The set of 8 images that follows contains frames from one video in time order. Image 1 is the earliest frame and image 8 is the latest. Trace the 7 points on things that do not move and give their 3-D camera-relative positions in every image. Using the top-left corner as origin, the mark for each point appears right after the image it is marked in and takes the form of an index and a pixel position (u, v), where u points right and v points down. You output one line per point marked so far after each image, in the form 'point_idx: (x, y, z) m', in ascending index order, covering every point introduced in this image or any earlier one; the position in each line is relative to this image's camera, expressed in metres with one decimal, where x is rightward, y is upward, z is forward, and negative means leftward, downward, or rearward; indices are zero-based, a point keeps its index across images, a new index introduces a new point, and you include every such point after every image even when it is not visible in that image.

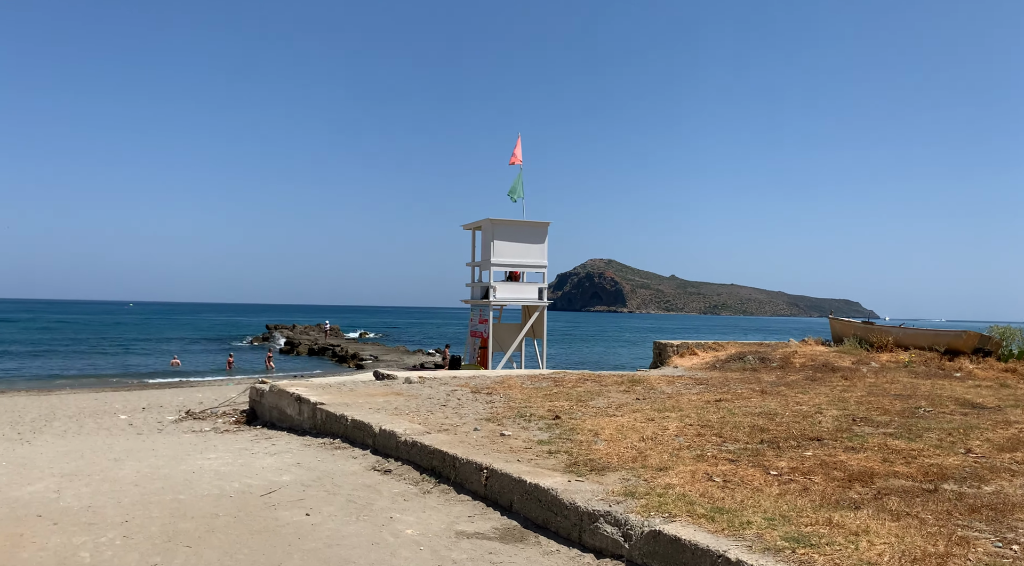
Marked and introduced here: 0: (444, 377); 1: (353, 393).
0: (-1.3, -1.8, +16.3) m
1: (-2.6, -1.8, +13.9) m
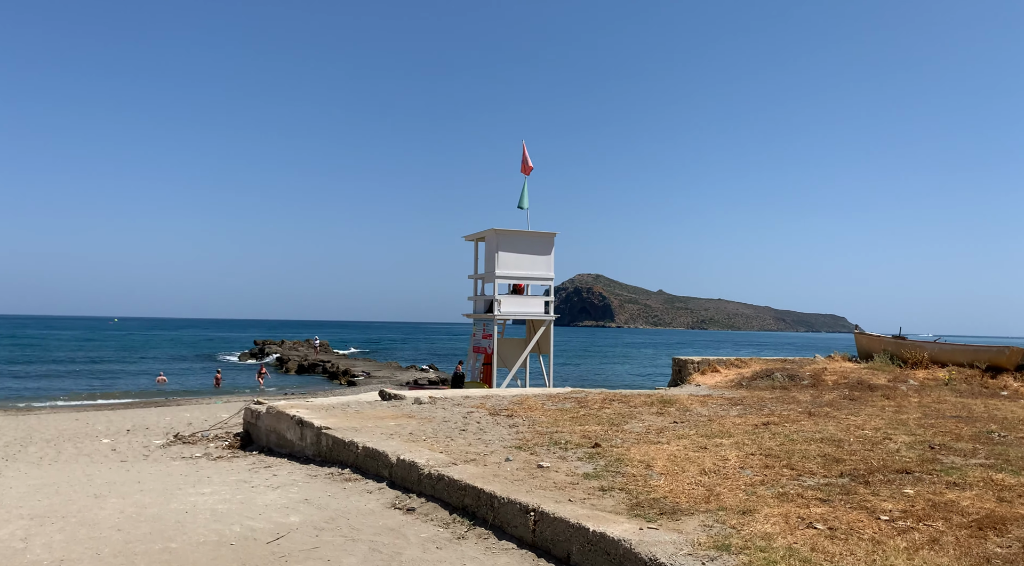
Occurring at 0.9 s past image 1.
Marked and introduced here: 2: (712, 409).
0: (-1.0, -2.0, +15.1) m
1: (-2.3, -2.0, +12.7) m
2: (+3.0, -1.9, +12.8) m
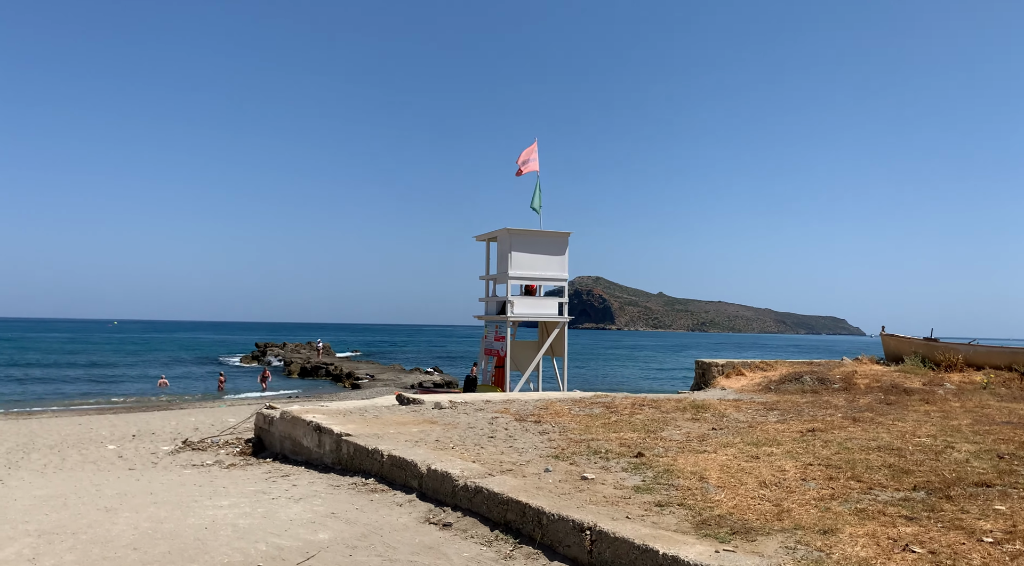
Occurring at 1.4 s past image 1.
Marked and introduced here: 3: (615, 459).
0: (-0.6, -2.0, +14.5) m
1: (-1.9, -2.0, +12.1) m
2: (+3.4, -1.9, +12.3) m
3: (+1.1, -1.8, +8.8) m
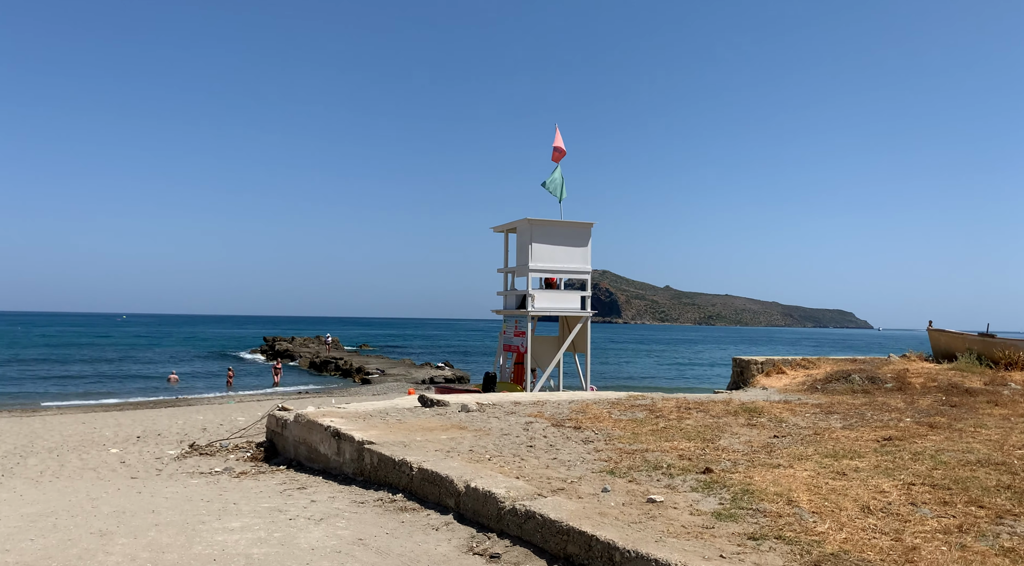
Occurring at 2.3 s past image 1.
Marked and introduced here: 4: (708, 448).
0: (-0.1, -1.9, +13.4) m
1: (-1.4, -1.9, +11.1) m
2: (+3.9, -1.8, +11.2) m
3: (+1.5, -1.7, +7.7) m
4: (+2.1, -1.8, +9.1) m
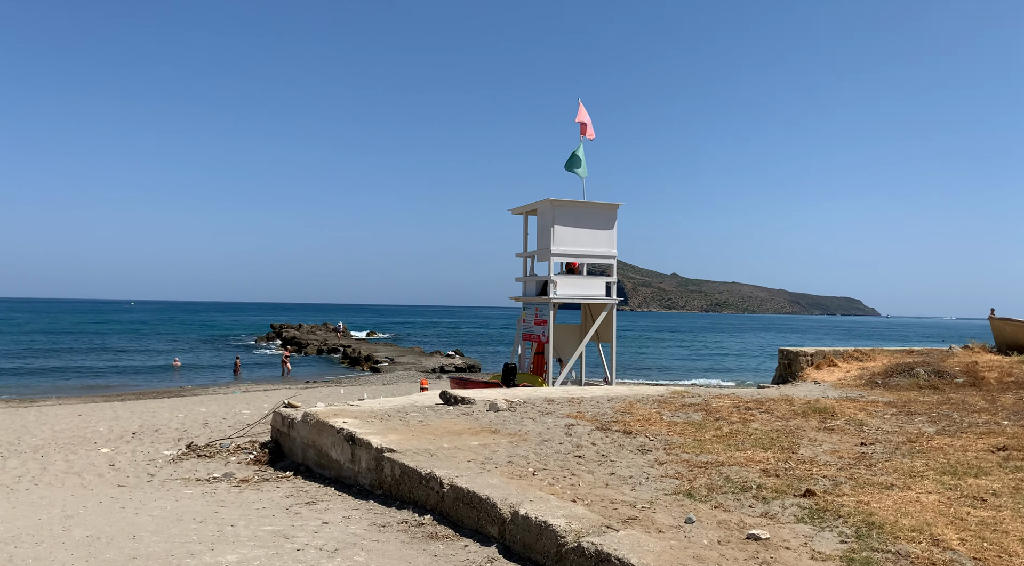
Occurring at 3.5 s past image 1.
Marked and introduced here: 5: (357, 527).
0: (+0.4, -1.7, +12.0) m
1: (-0.9, -1.7, +9.7) m
2: (+4.3, -1.6, +9.7) m
3: (+1.9, -1.6, +6.3) m
4: (+2.5, -1.6, +7.7) m
5: (-1.3, -2.1, +7.2) m
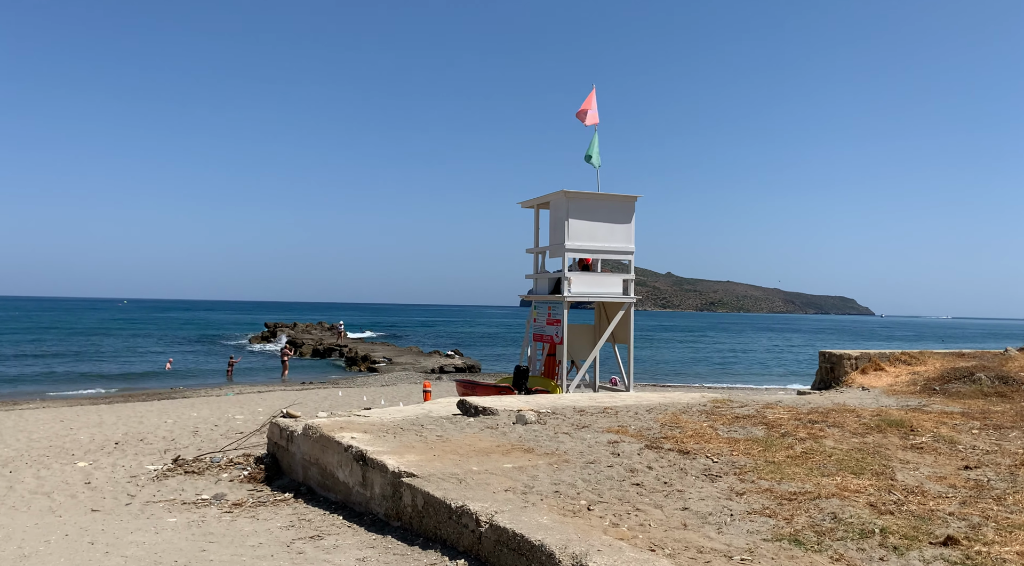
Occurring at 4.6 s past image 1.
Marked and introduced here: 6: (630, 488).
0: (+0.7, -1.6, +10.7) m
1: (-0.6, -1.6, +8.3) m
2: (+4.7, -1.6, +8.4) m
3: (+2.3, -1.5, +5.0) m
4: (+2.9, -1.6, +6.4) m
5: (-1.0, -2.0, +5.9) m
6: (+0.9, -1.6, +6.7) m
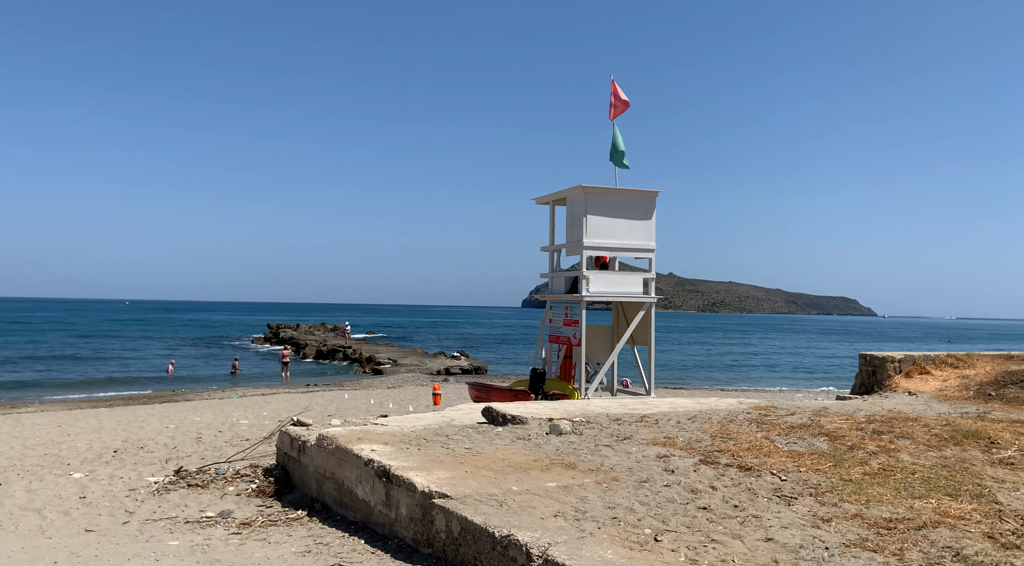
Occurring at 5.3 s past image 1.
0: (+1.1, -1.6, +9.9) m
1: (-0.3, -1.6, +7.5) m
2: (+5.0, -1.5, +7.6) m
3: (+2.6, -1.5, +4.1) m
4: (+3.2, -1.5, +5.5) m
5: (-0.6, -2.0, +5.1) m
6: (+1.3, -1.6, +5.9) m
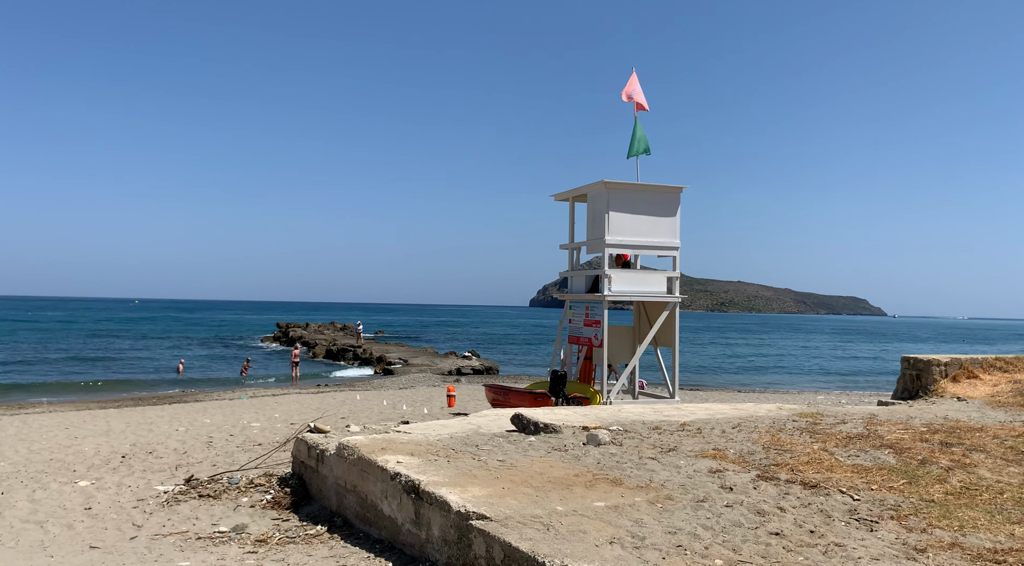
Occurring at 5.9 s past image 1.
0: (+1.4, -1.6, +9.2) m
1: (+0.1, -1.6, +6.9) m
2: (+5.4, -1.5, +6.9) m
3: (+2.9, -1.5, +3.5) m
4: (+3.5, -1.5, +4.9) m
5: (-0.3, -2.0, +4.4) m
6: (+1.6, -1.6, +5.2) m
